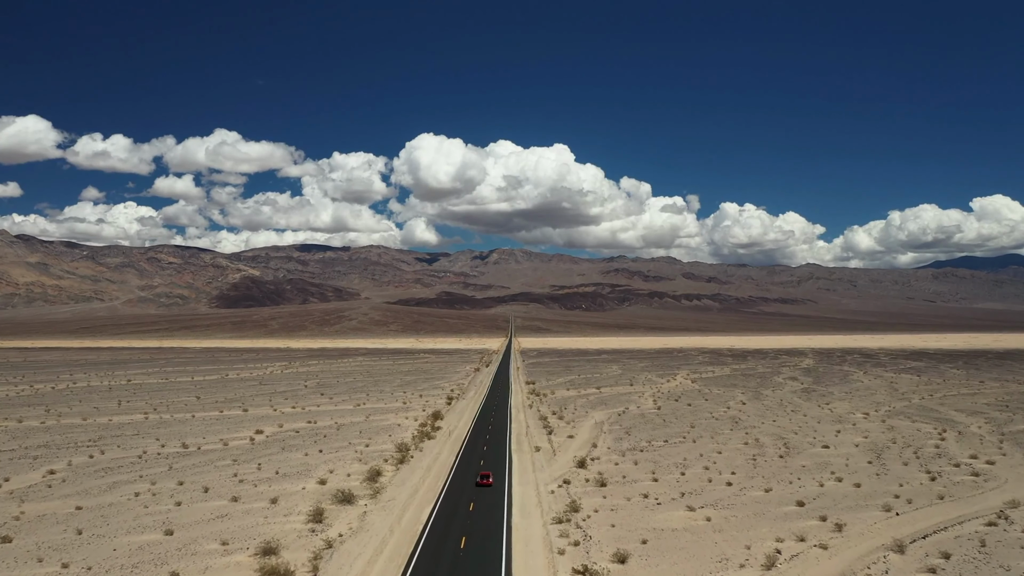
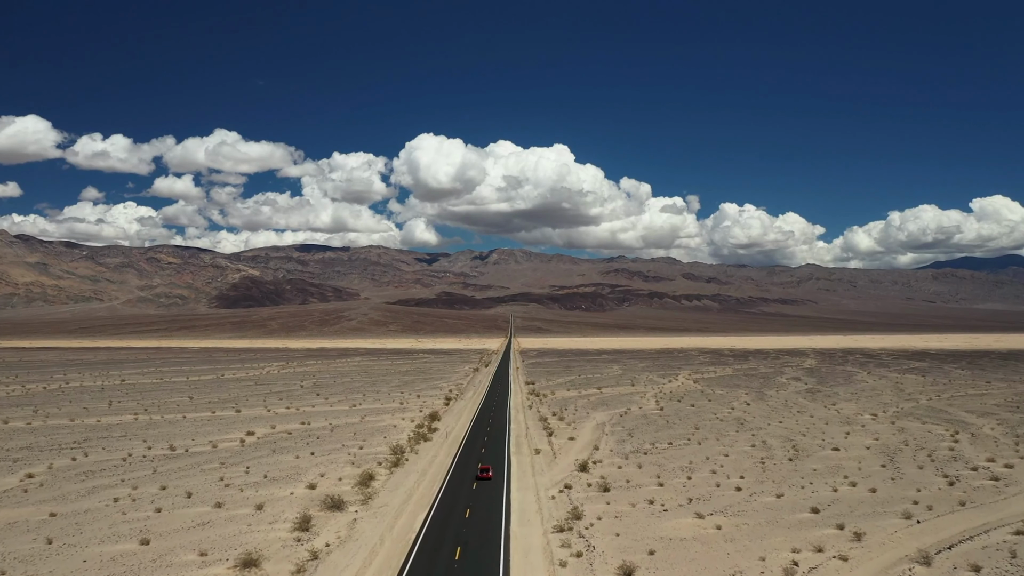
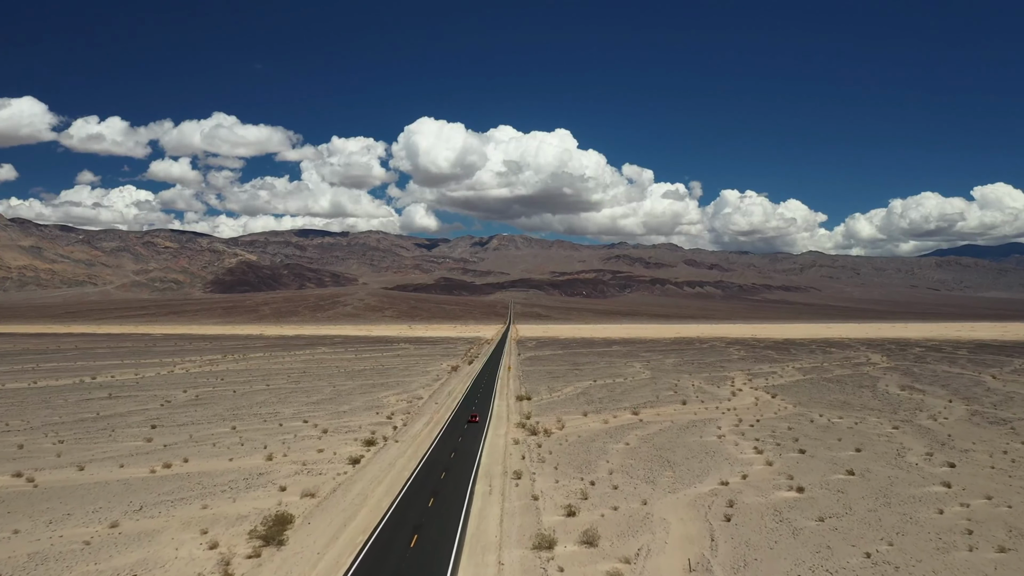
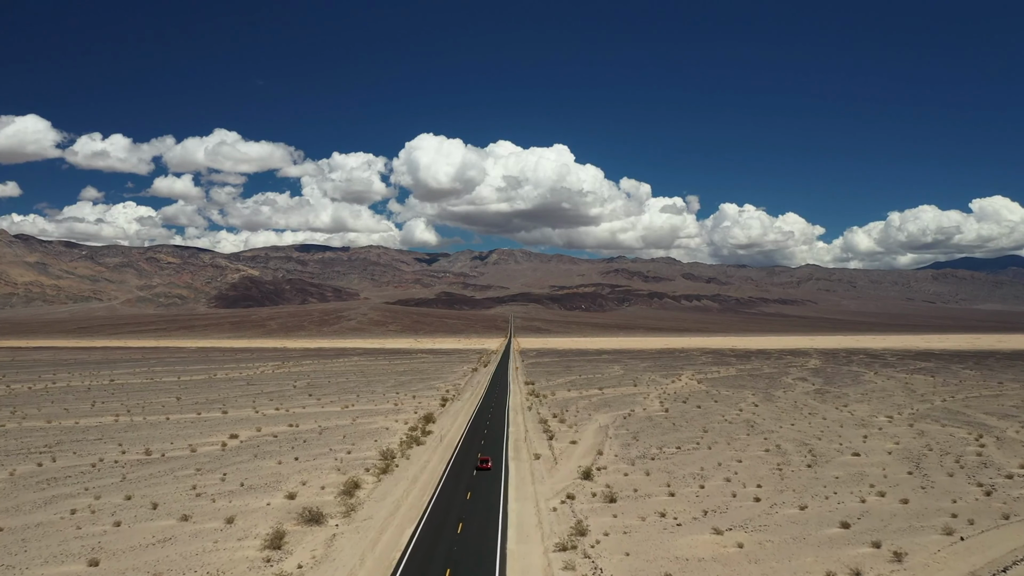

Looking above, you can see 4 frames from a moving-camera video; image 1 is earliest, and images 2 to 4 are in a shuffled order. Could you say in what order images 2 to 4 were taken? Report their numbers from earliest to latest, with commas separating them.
2, 4, 3
